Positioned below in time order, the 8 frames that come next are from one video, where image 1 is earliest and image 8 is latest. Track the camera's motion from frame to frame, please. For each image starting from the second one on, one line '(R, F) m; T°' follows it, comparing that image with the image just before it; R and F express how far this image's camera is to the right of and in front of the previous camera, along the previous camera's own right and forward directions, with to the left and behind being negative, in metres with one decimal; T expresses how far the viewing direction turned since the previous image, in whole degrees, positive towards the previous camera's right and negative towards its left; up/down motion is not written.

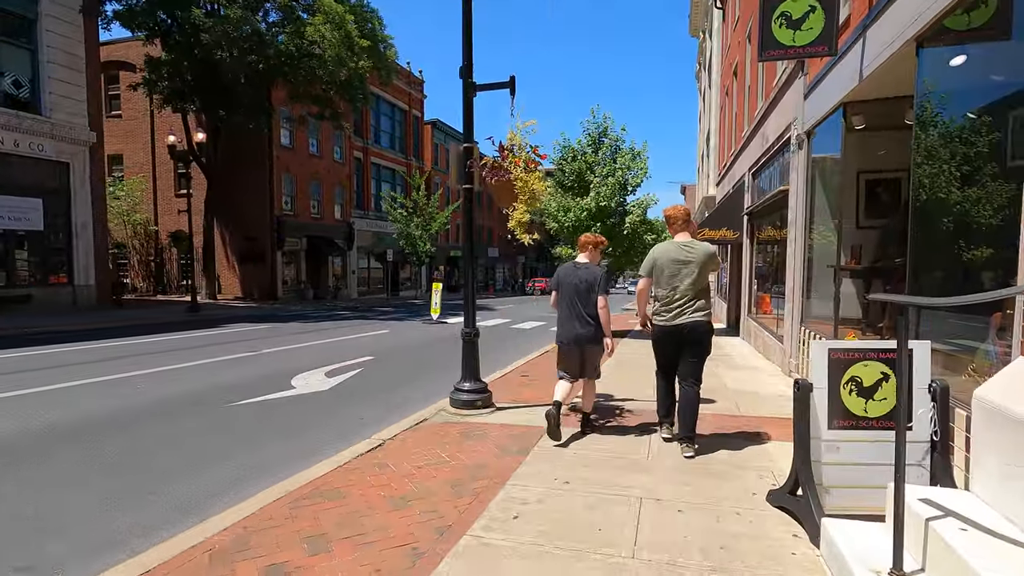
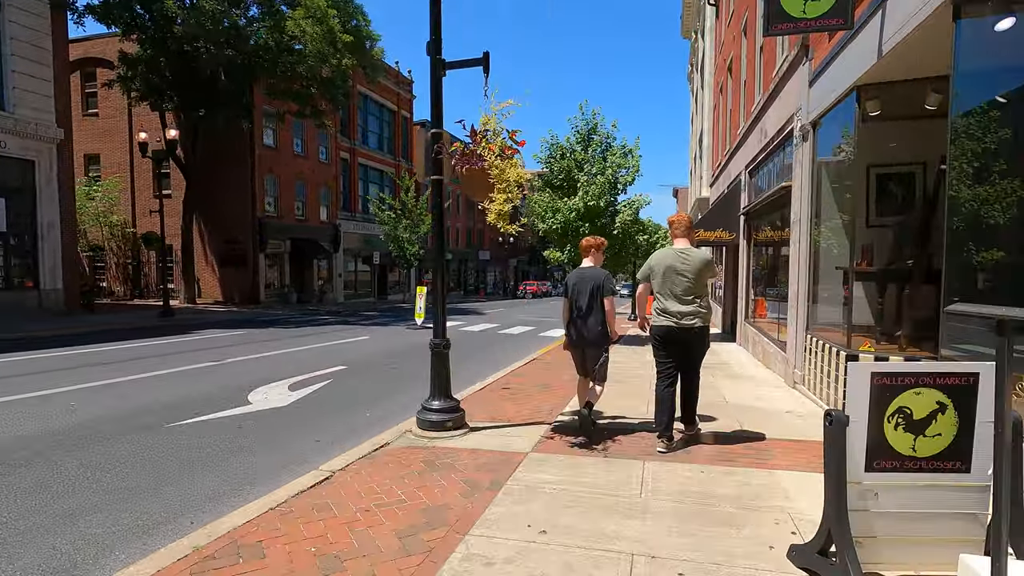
(+0.2, +0.7) m; +1°
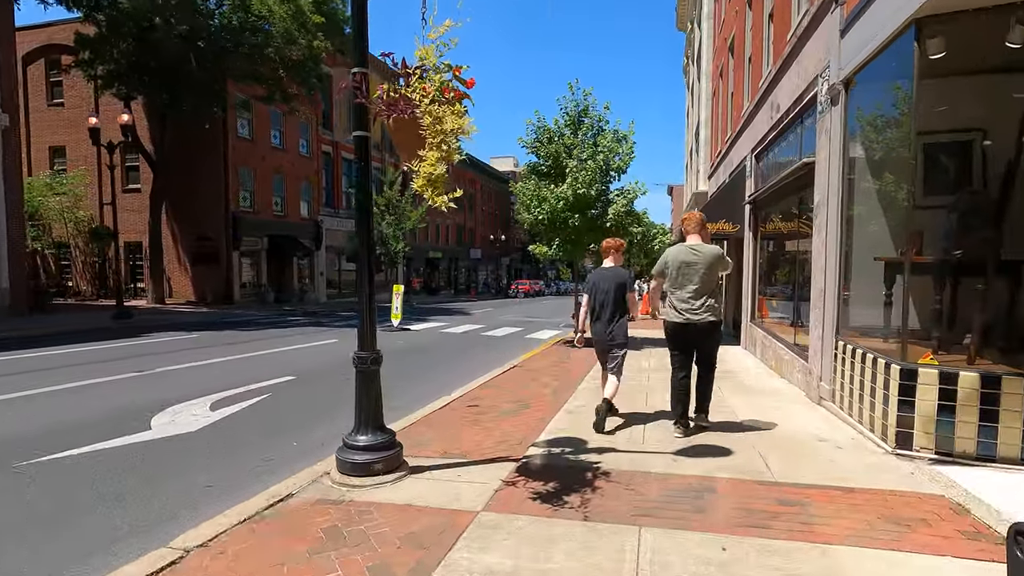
(+0.3, +1.3) m; +1°
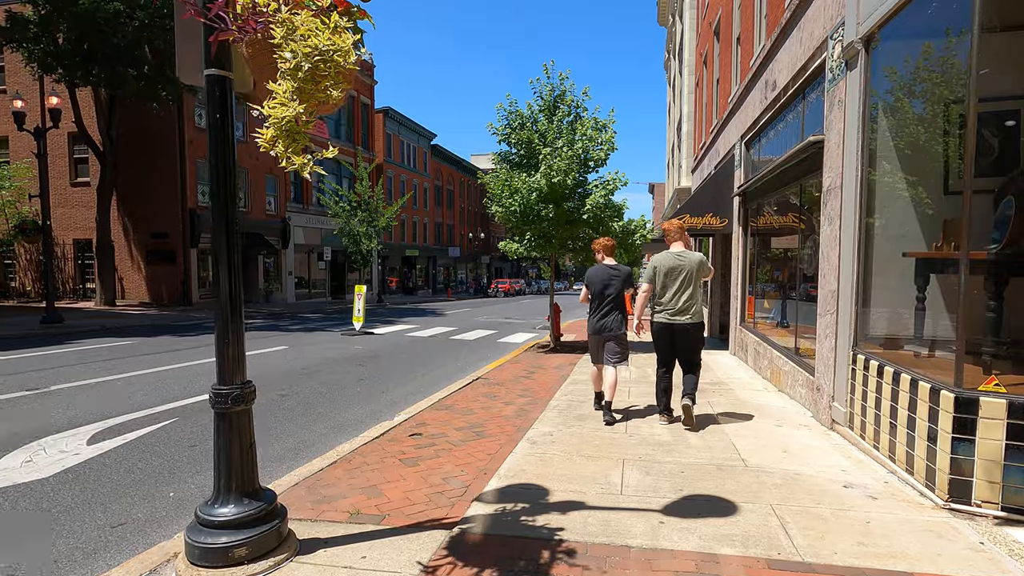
(+0.3, +1.1) m; +2°
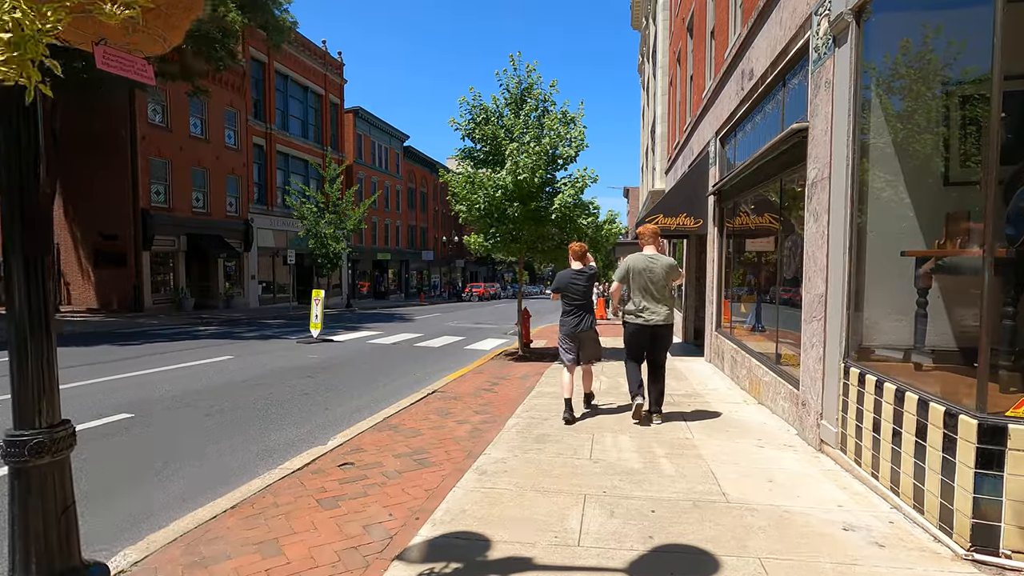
(+0.2, +0.7) m; +2°
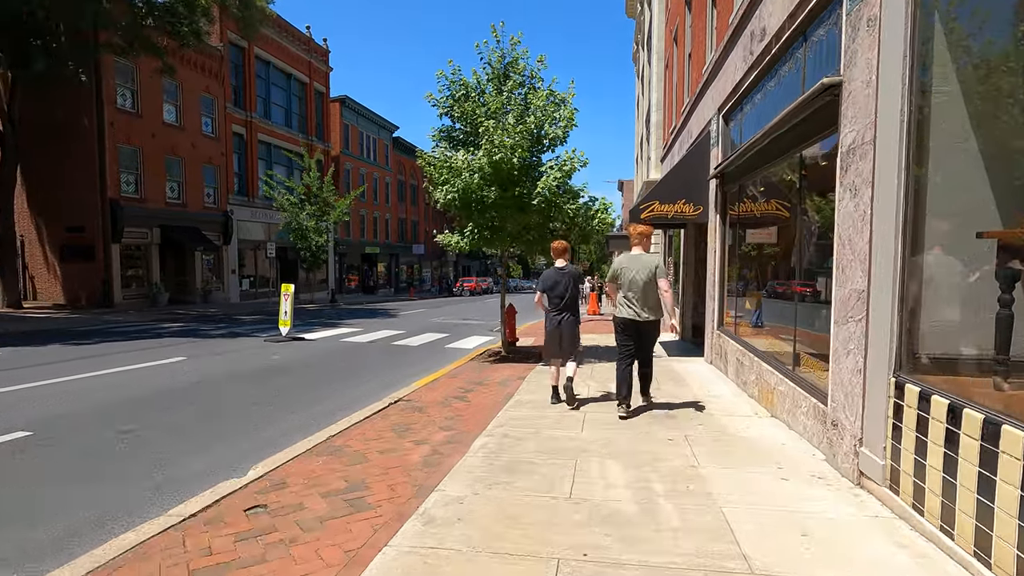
(+0.2, +1.0) m; +1°
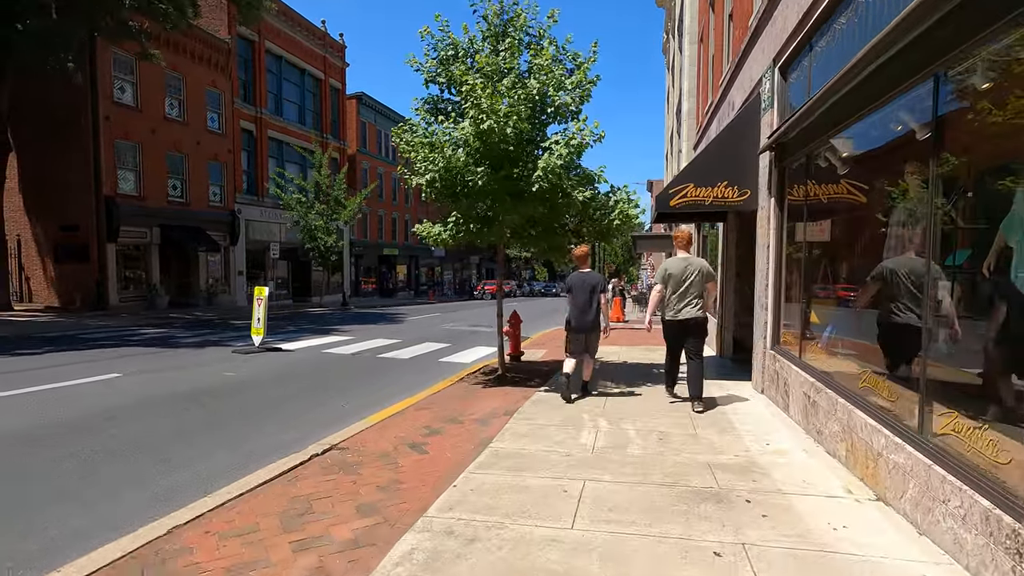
(+0.5, +1.9) m; -3°
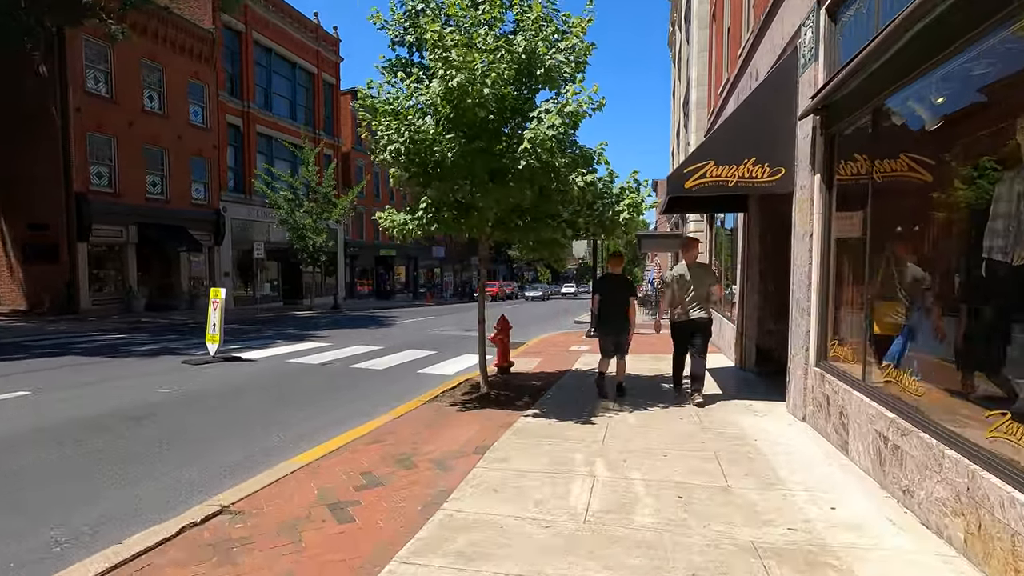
(+0.3, +1.4) m; 0°
